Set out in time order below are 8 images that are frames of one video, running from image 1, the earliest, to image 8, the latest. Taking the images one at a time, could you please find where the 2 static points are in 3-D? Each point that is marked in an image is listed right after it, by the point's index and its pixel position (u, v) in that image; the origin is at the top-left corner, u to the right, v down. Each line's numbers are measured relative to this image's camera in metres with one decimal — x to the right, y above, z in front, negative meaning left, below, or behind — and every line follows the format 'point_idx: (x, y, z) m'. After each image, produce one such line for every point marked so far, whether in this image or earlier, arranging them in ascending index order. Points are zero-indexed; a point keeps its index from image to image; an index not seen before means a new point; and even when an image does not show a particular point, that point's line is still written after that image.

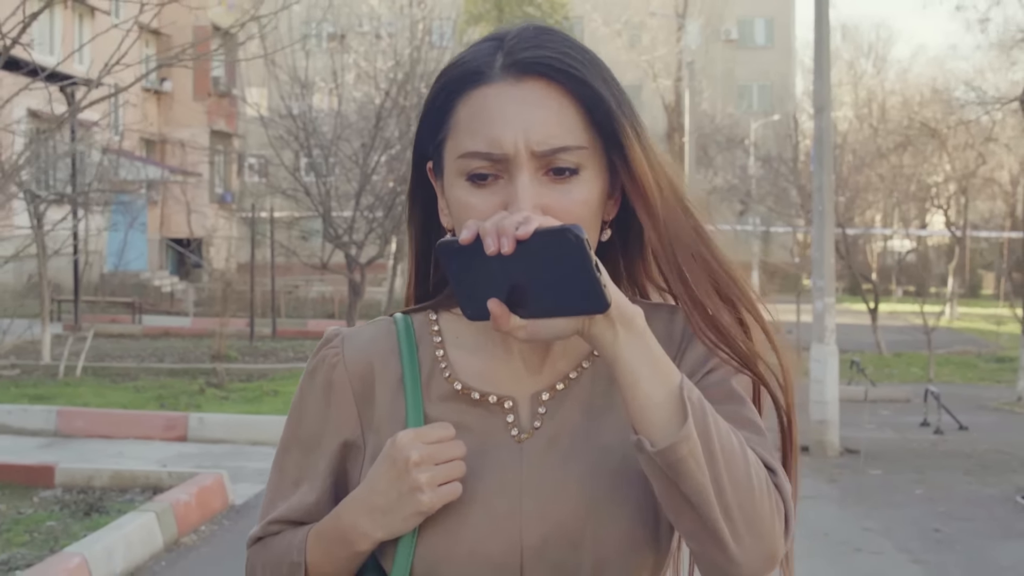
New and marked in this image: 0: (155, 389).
0: (-2.9, -0.8, +8.4) m
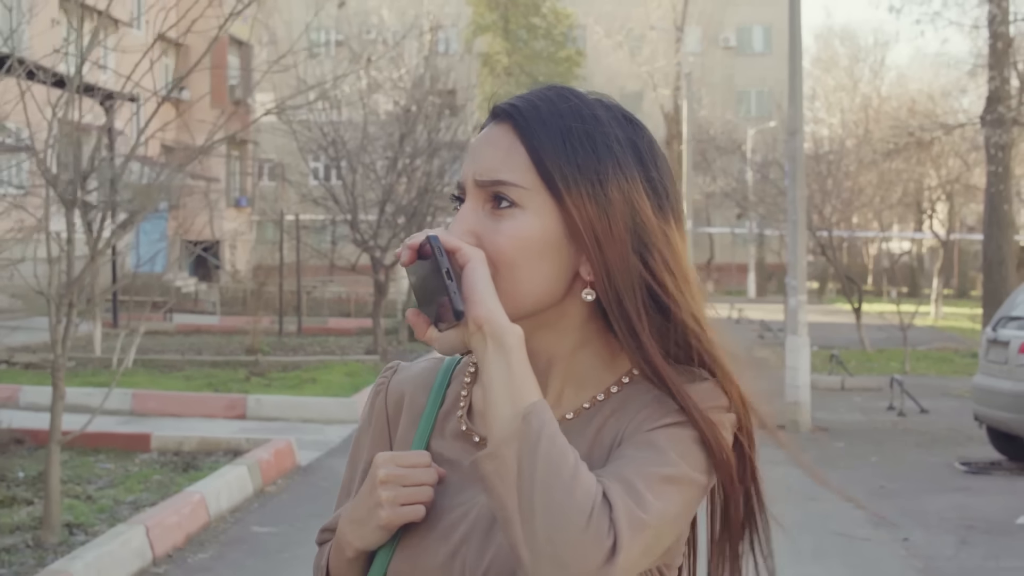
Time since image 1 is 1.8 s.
0: (-2.8, -0.8, +9.3) m
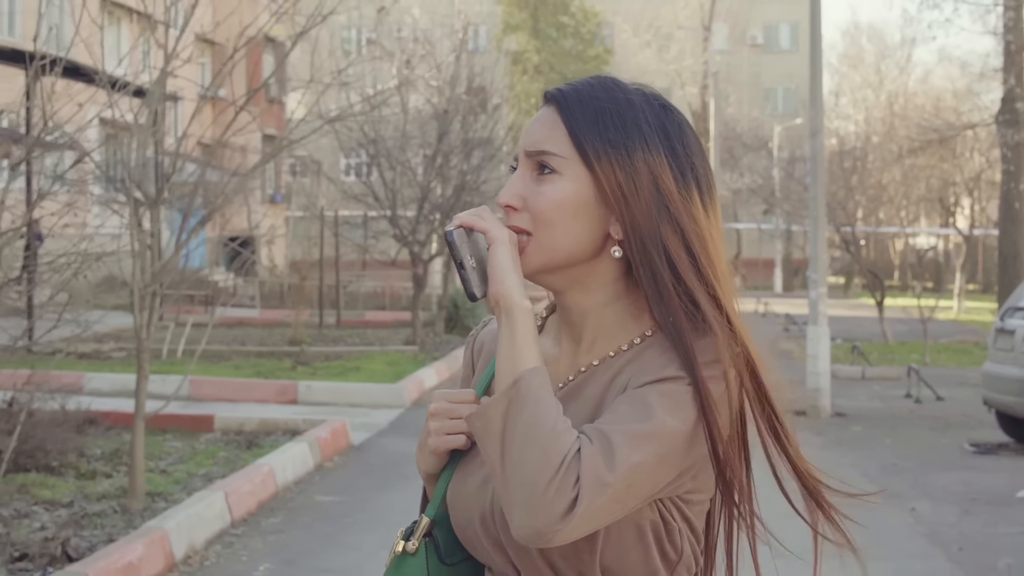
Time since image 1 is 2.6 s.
0: (-2.5, -0.8, +9.8) m
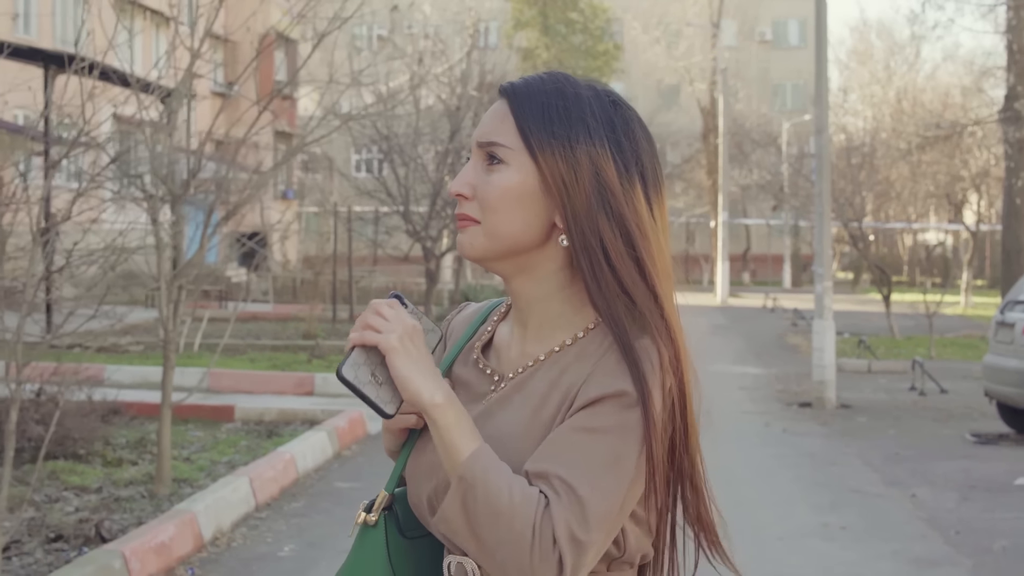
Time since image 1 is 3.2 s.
0: (-2.4, -0.7, +10.0) m
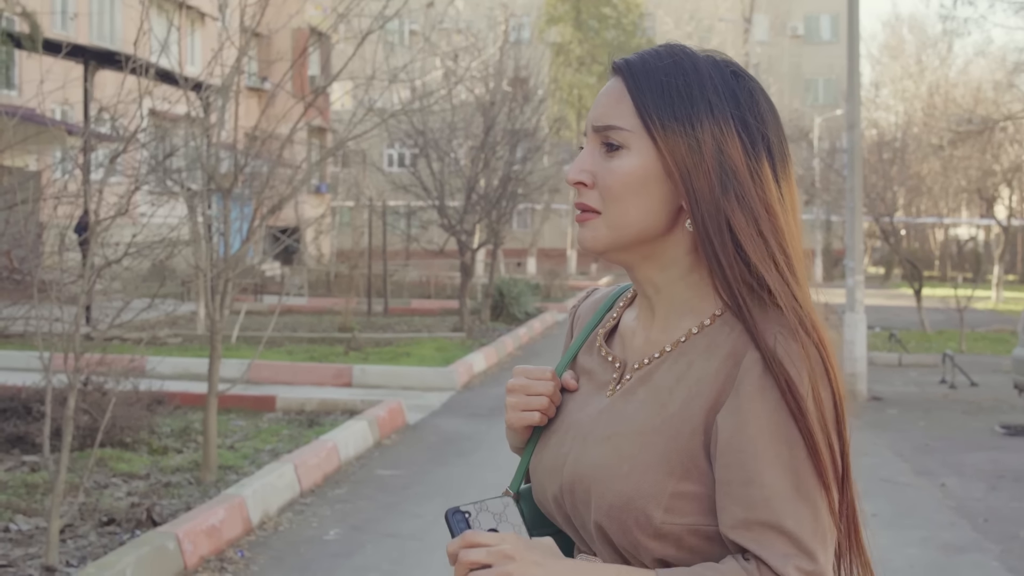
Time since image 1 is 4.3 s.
0: (-2.1, -0.6, +10.2) m
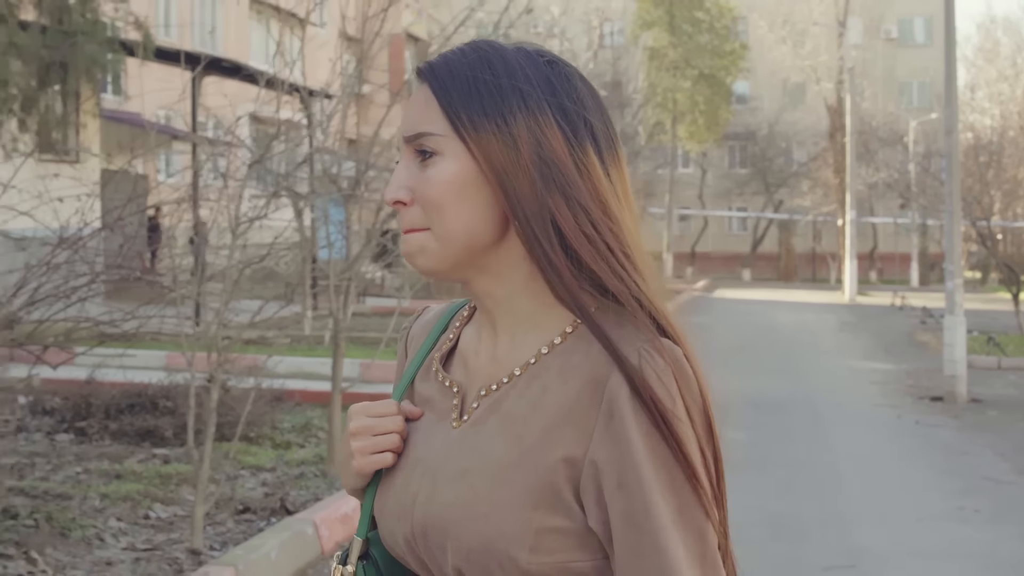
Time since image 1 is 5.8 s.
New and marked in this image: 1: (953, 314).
0: (-1.1, -0.7, +10.5) m
1: (+3.9, -0.2, +9.0) m
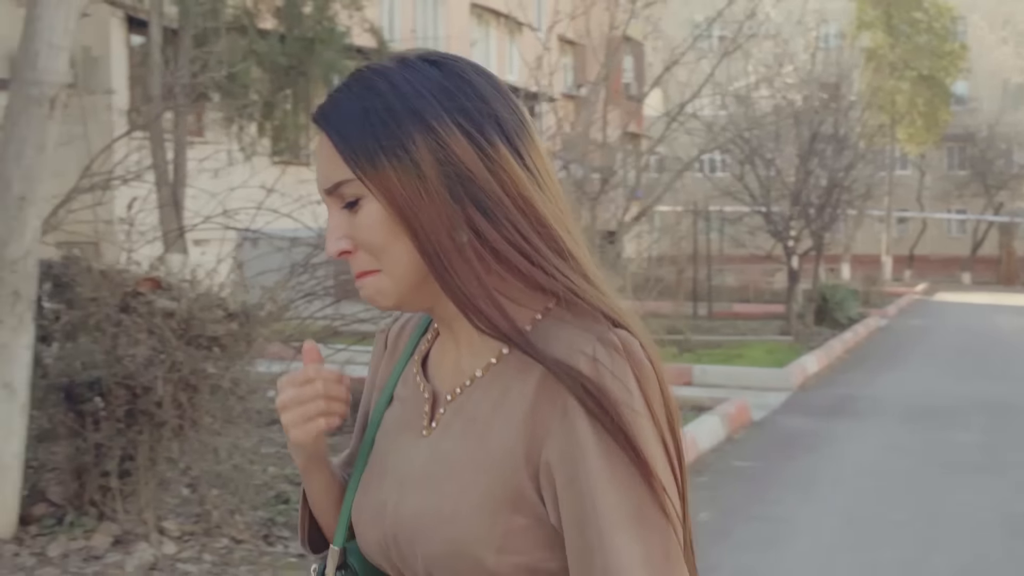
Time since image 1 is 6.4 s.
0: (+1.0, -0.7, +10.7) m
1: (+5.9, -0.3, +8.7) m
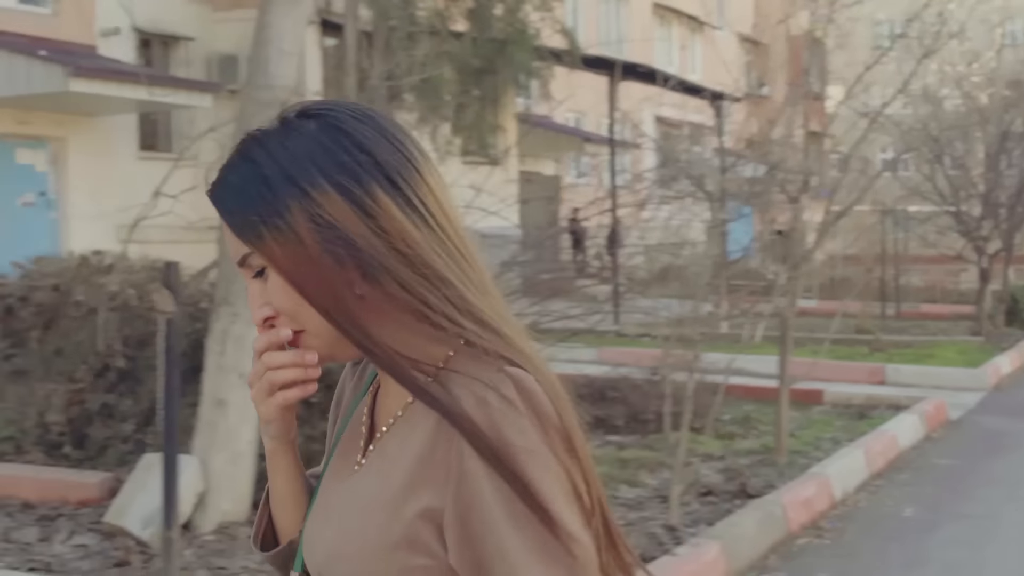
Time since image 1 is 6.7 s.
0: (+2.8, -0.6, +10.8) m
1: (+7.6, -0.3, +8.5) m
